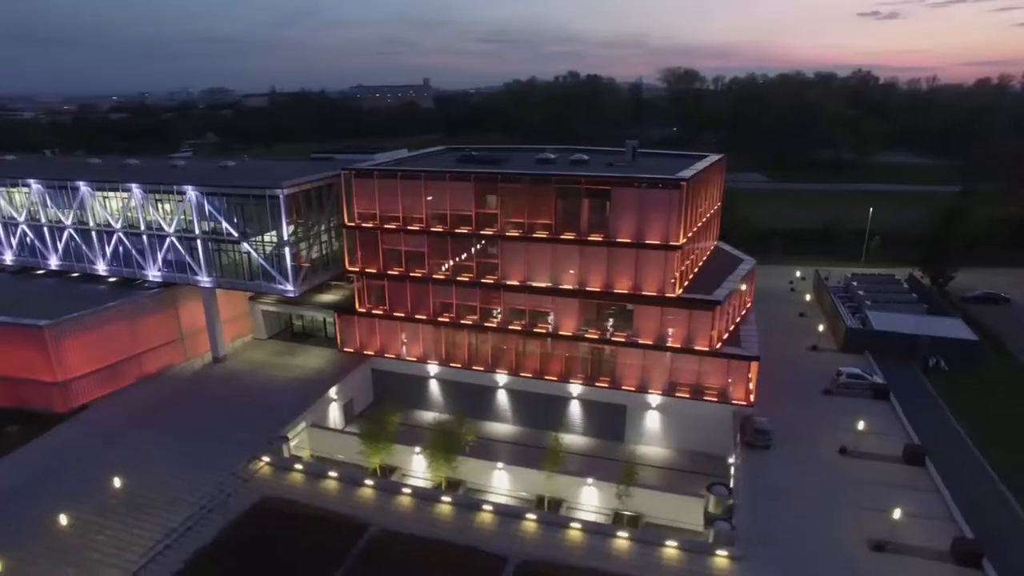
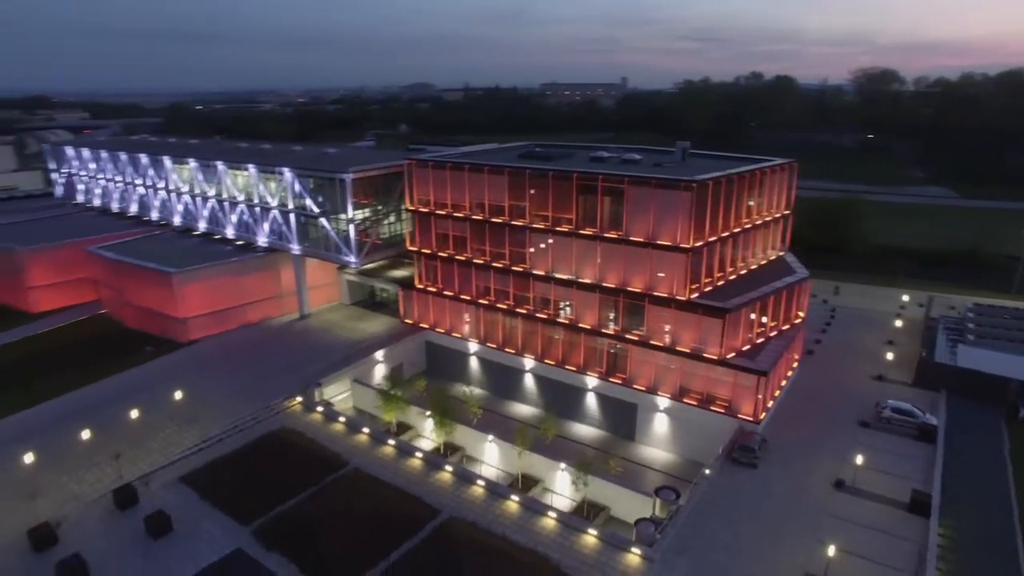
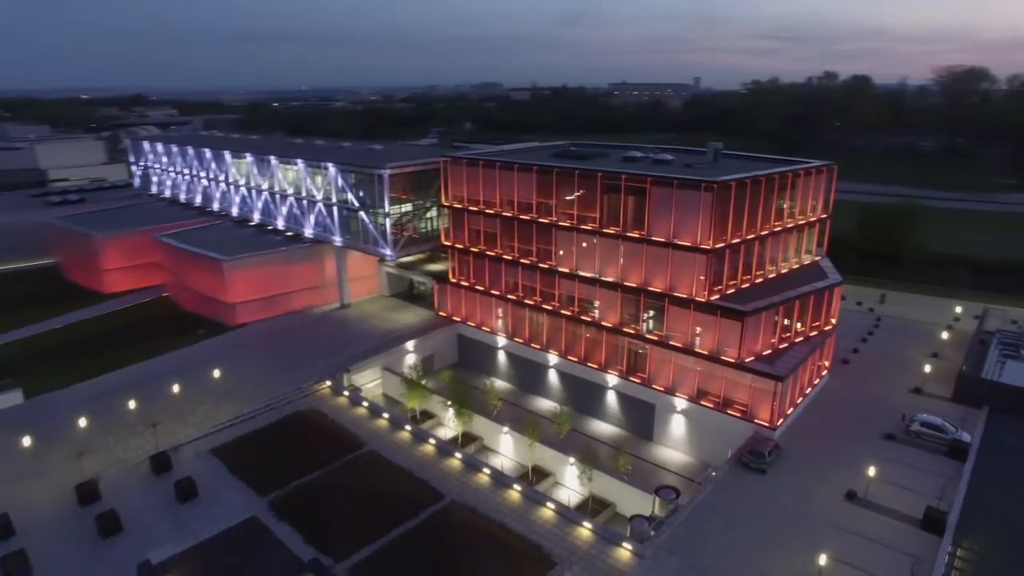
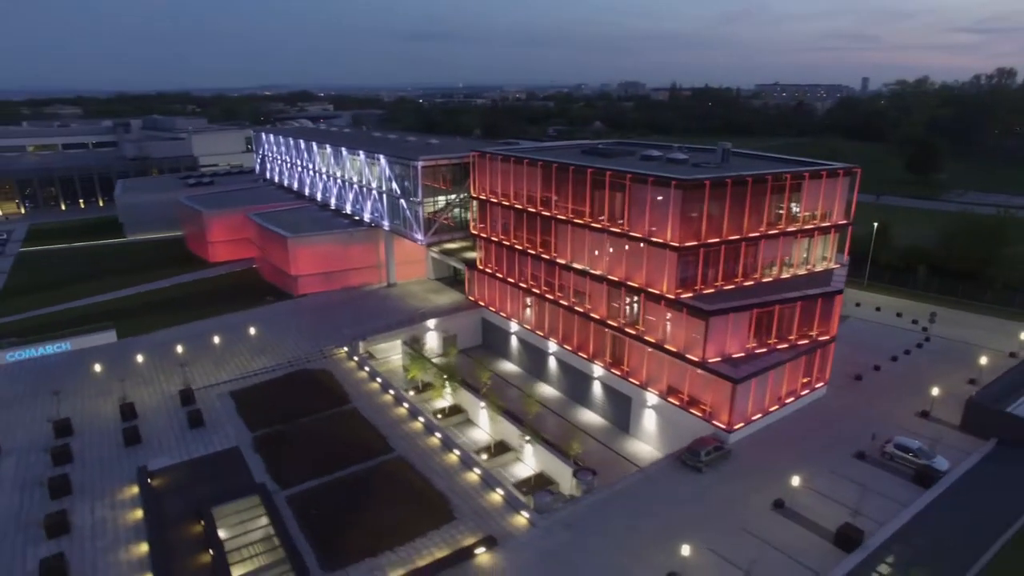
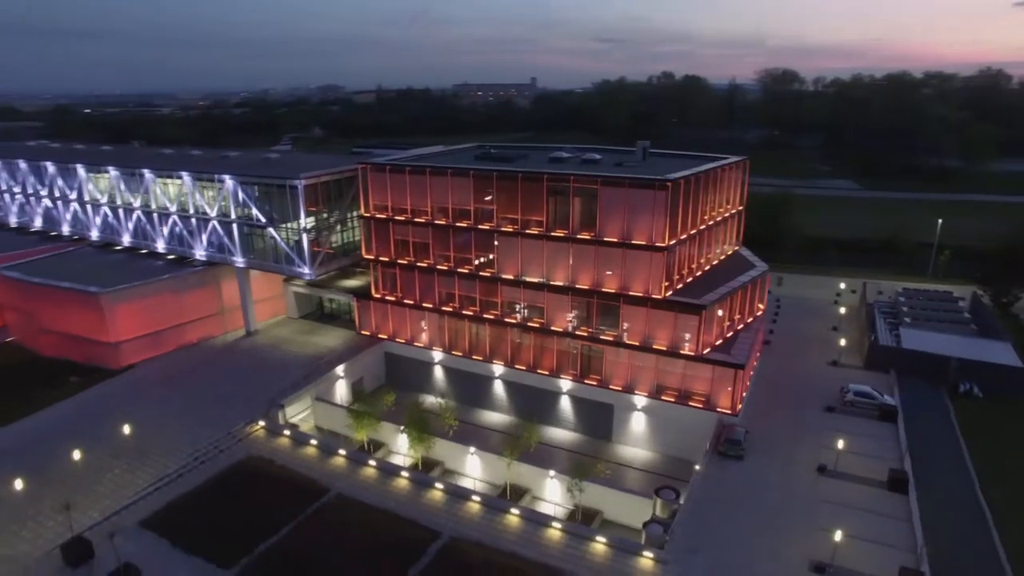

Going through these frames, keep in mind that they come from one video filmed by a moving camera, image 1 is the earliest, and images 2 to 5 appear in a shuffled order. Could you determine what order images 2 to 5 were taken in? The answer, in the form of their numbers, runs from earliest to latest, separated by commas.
5, 2, 3, 4
